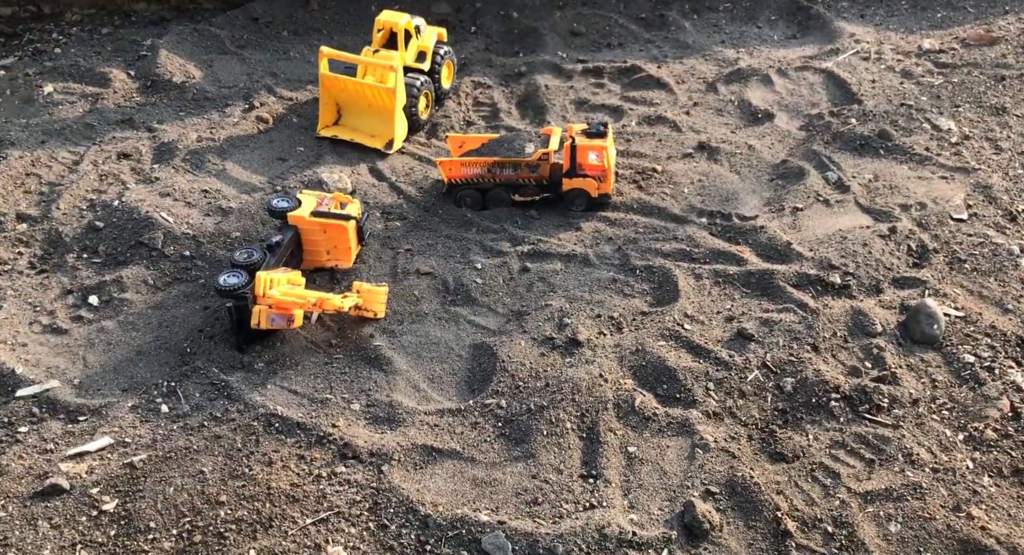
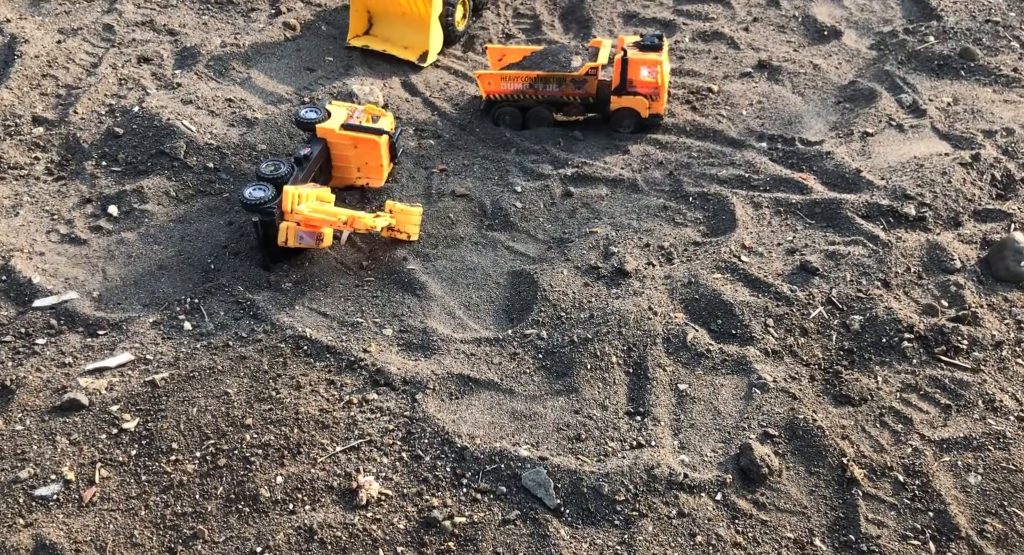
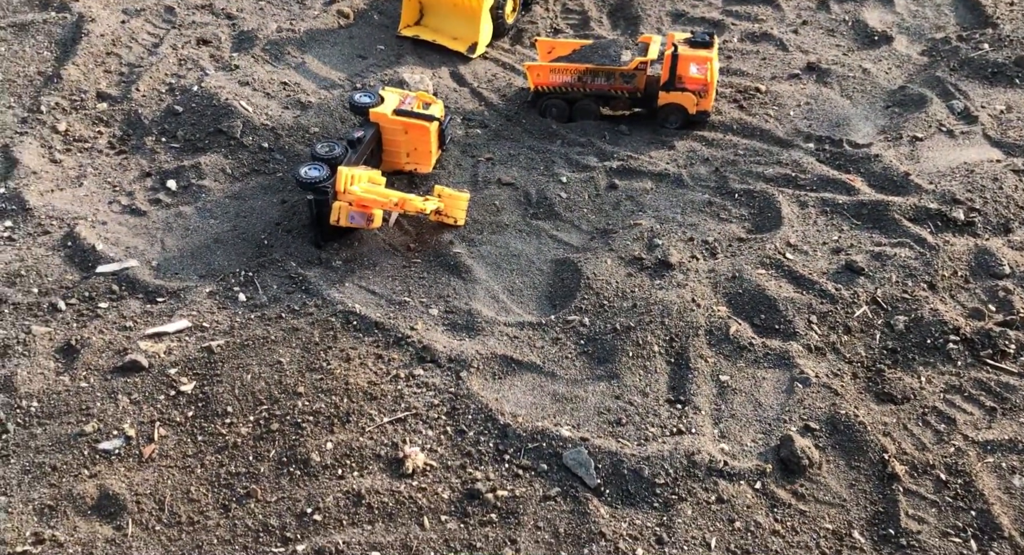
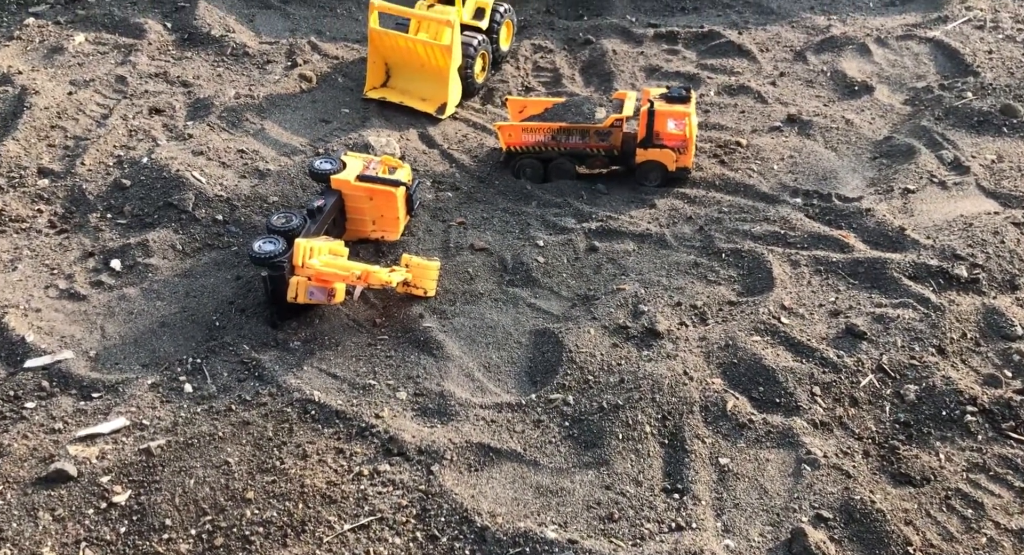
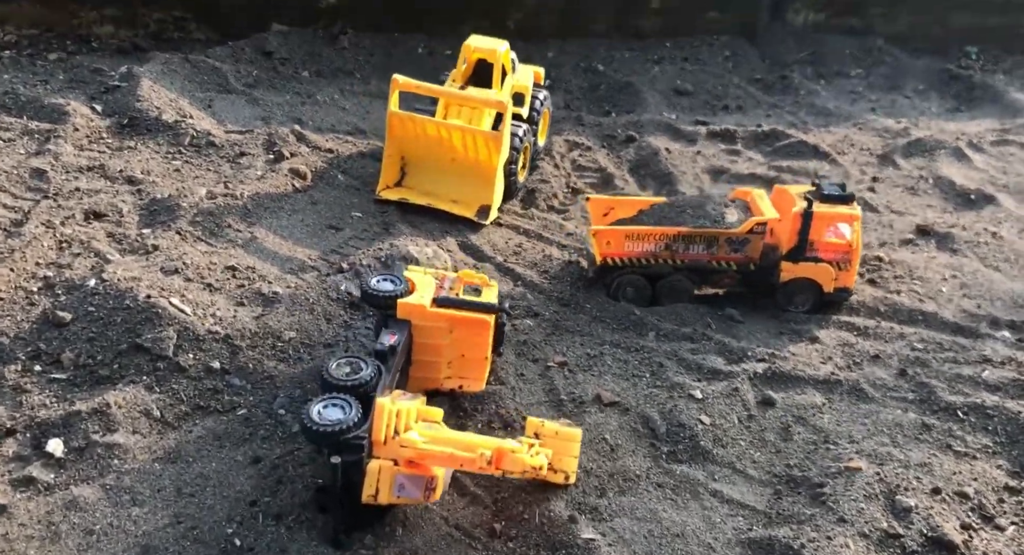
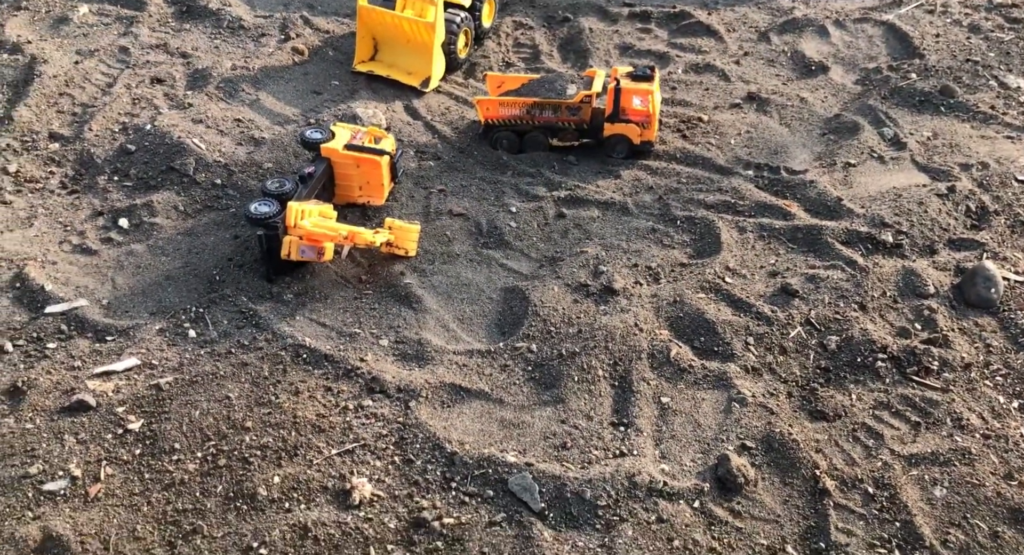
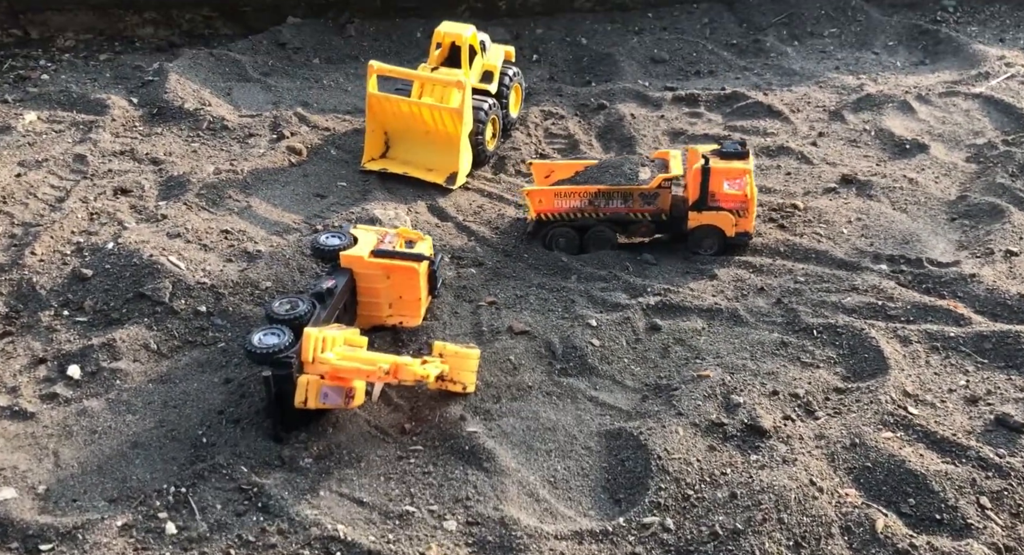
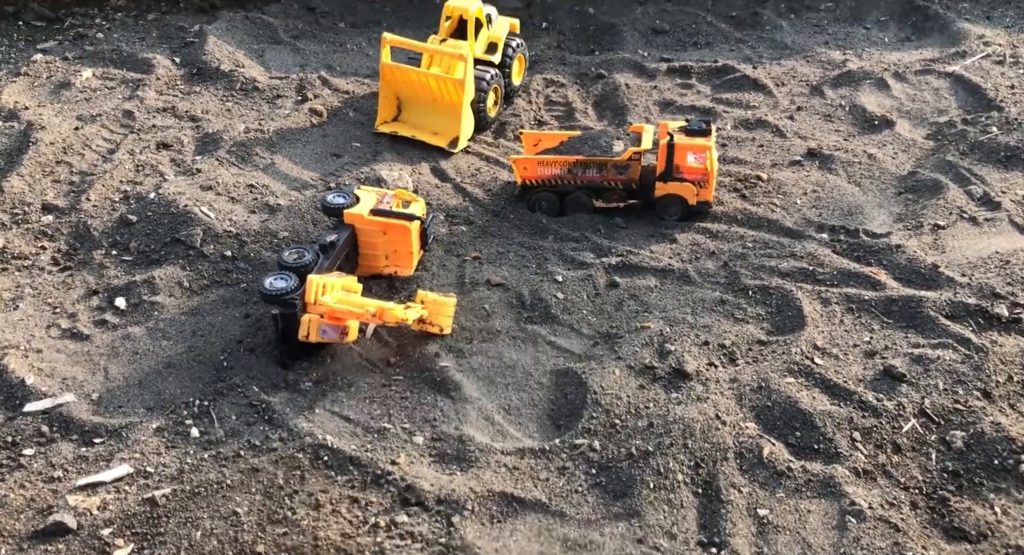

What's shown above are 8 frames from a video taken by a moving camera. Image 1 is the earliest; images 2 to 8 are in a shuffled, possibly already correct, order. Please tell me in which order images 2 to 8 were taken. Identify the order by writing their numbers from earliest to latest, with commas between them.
6, 3, 2, 4, 8, 7, 5
